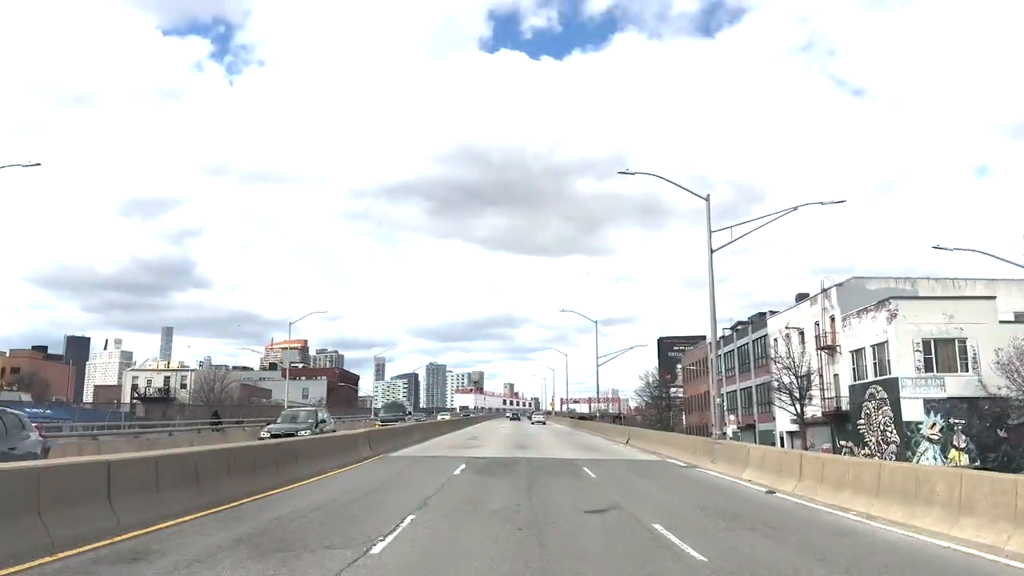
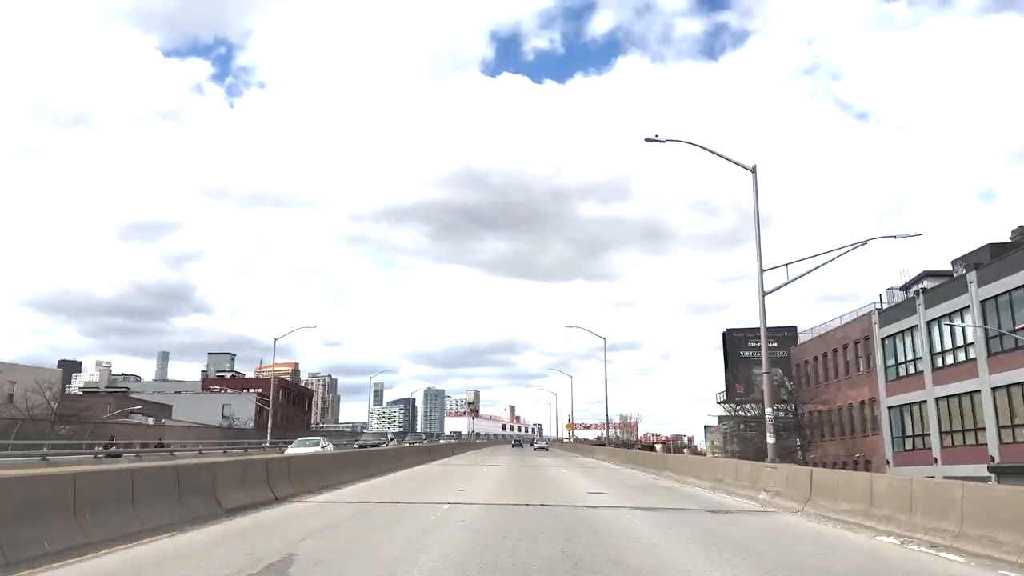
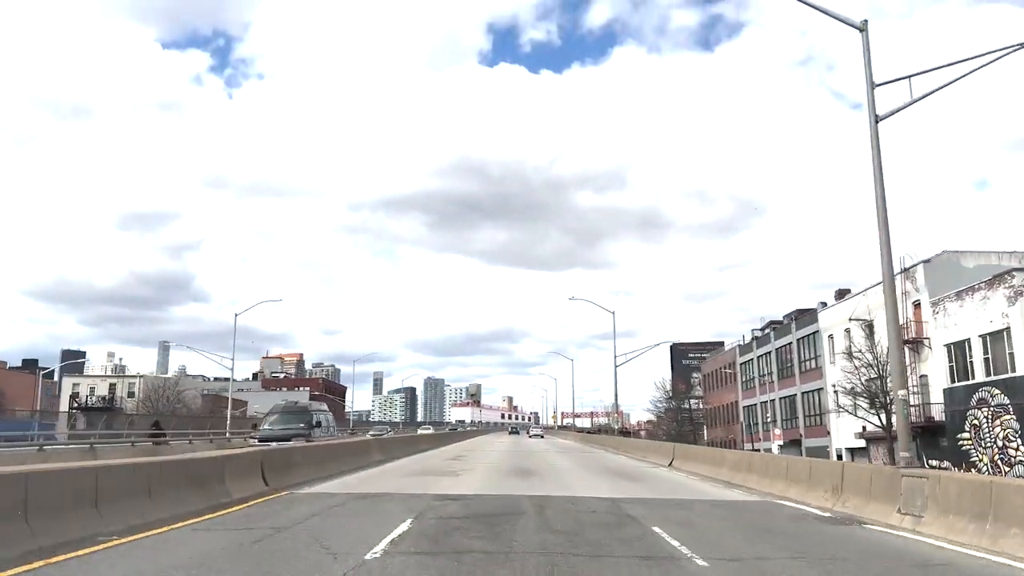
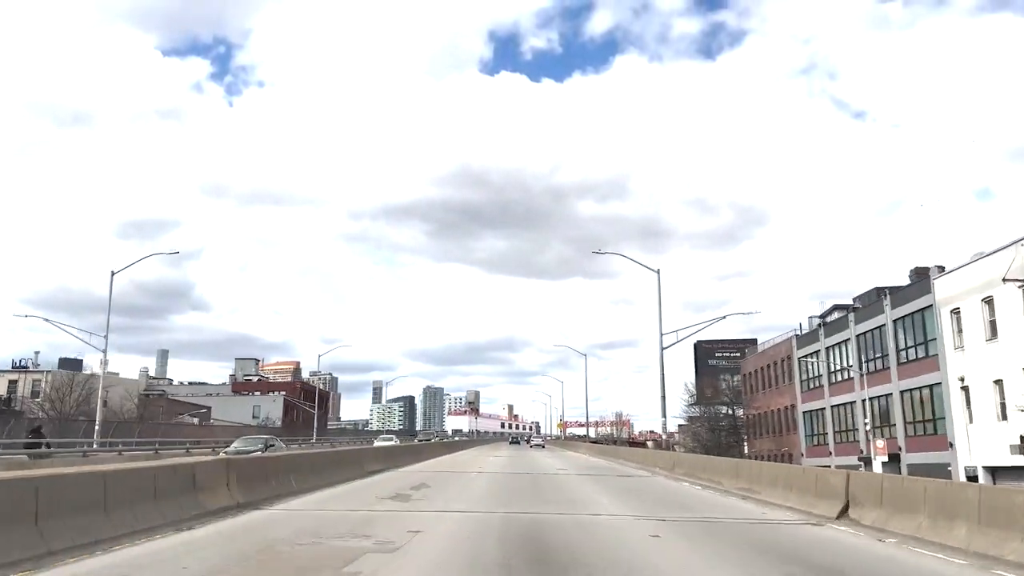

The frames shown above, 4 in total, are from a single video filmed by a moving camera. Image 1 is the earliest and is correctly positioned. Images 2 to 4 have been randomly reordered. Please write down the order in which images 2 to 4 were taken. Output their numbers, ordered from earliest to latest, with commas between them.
3, 4, 2
